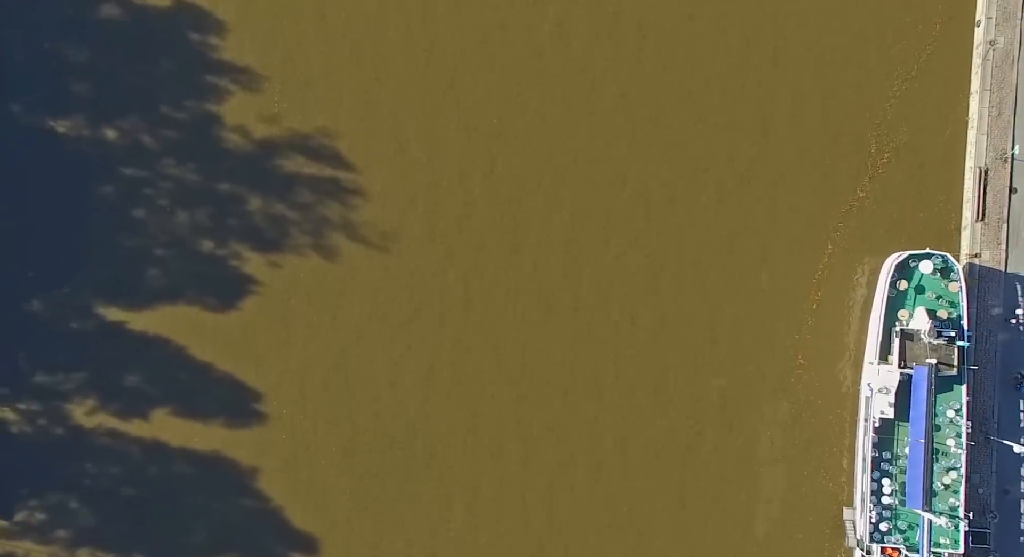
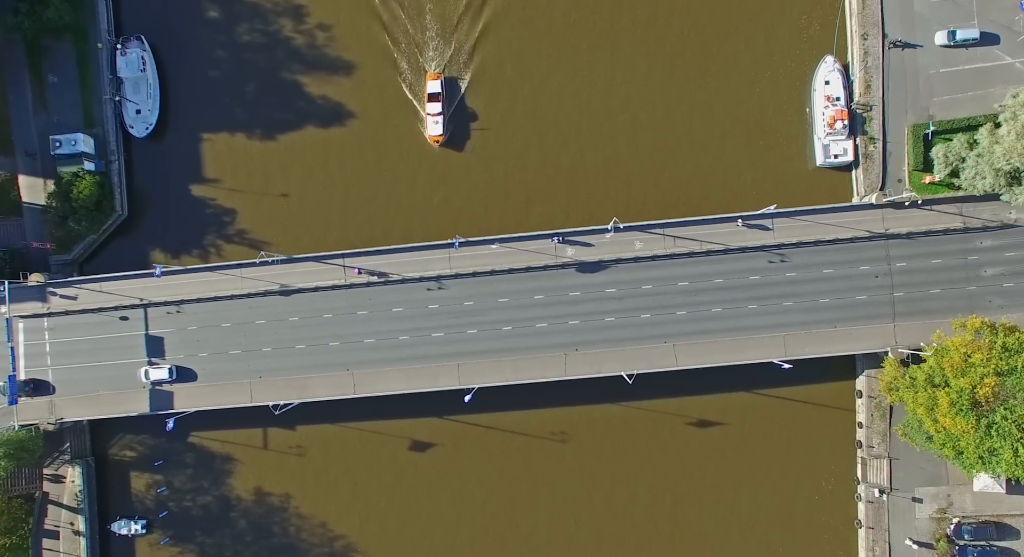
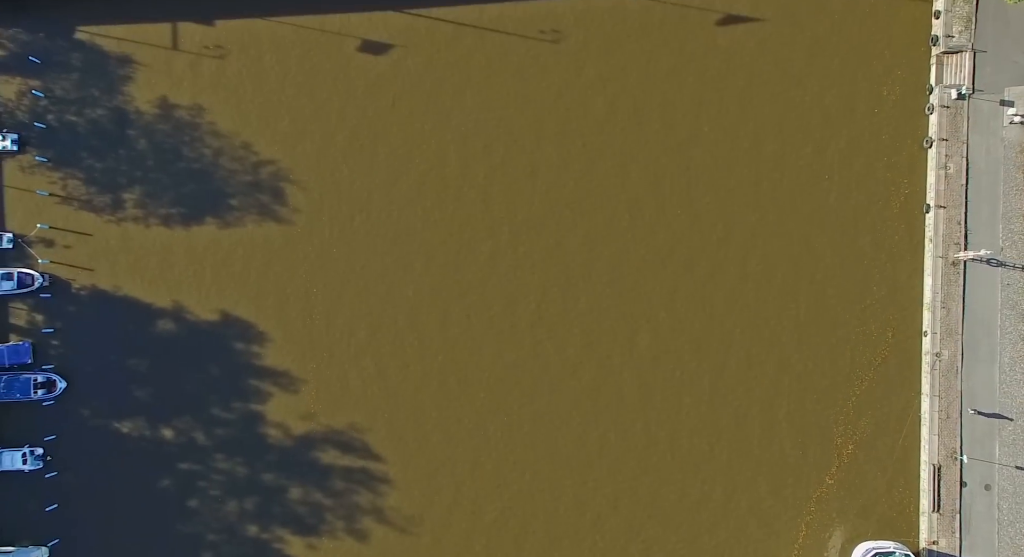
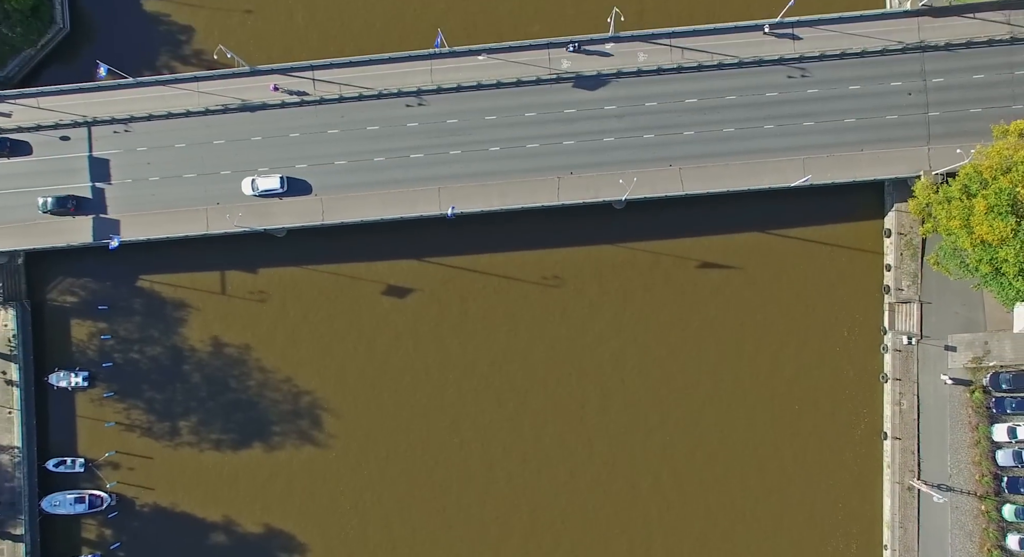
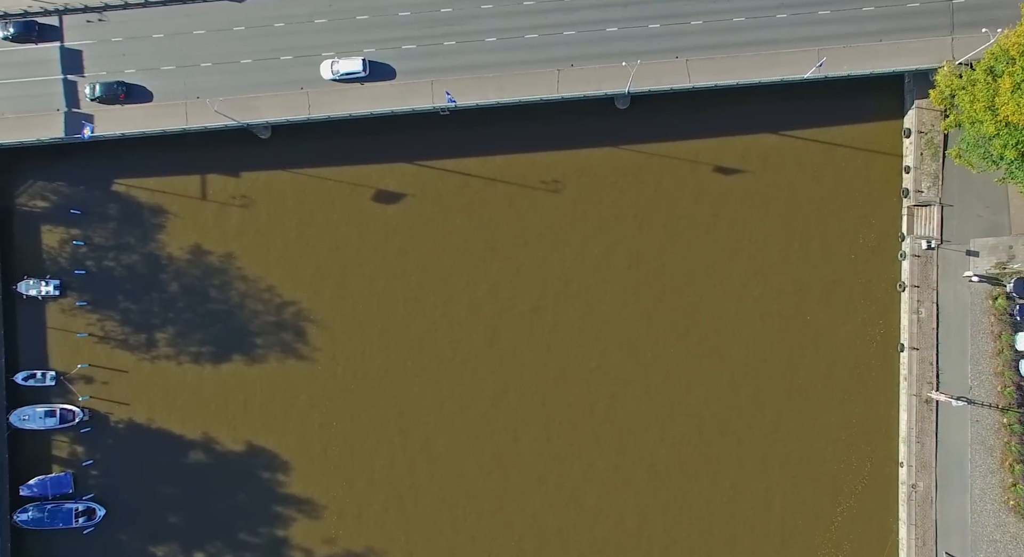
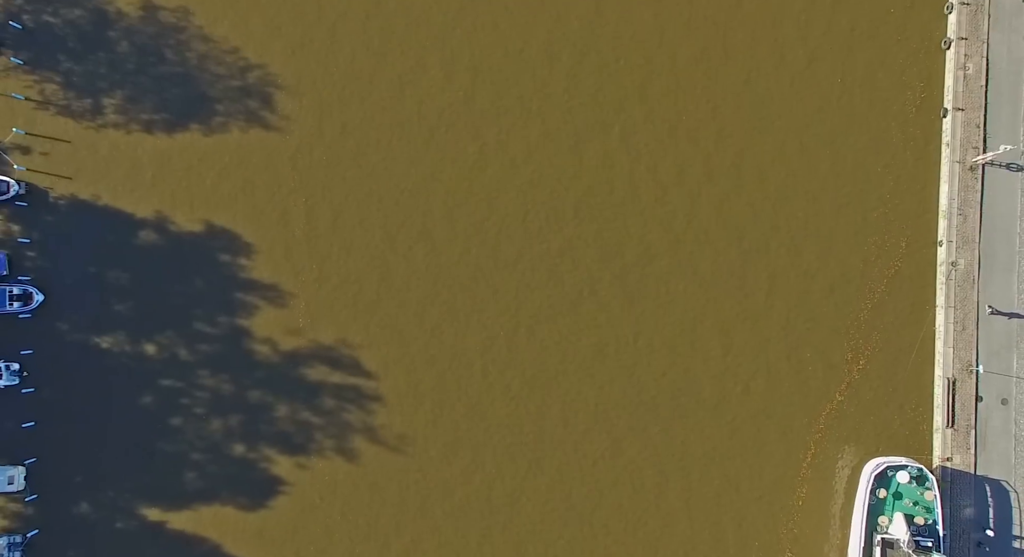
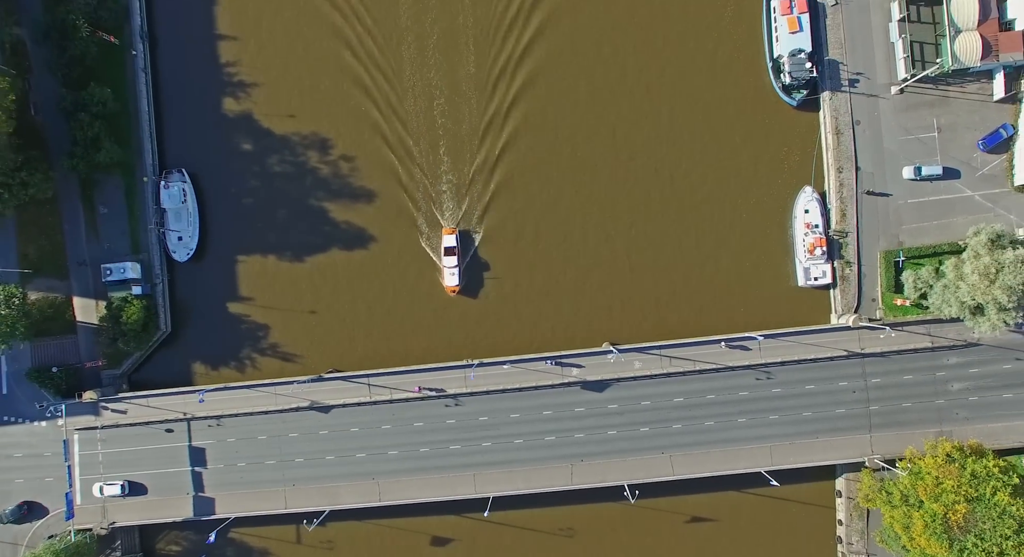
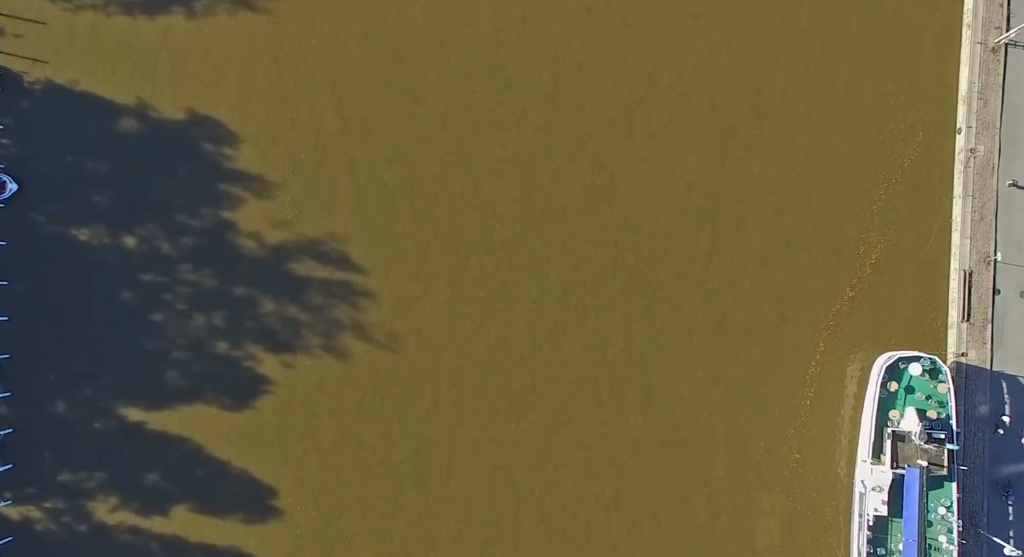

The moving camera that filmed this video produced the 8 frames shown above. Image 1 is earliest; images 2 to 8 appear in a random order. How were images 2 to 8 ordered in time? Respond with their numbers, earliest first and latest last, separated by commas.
8, 6, 3, 5, 4, 2, 7
